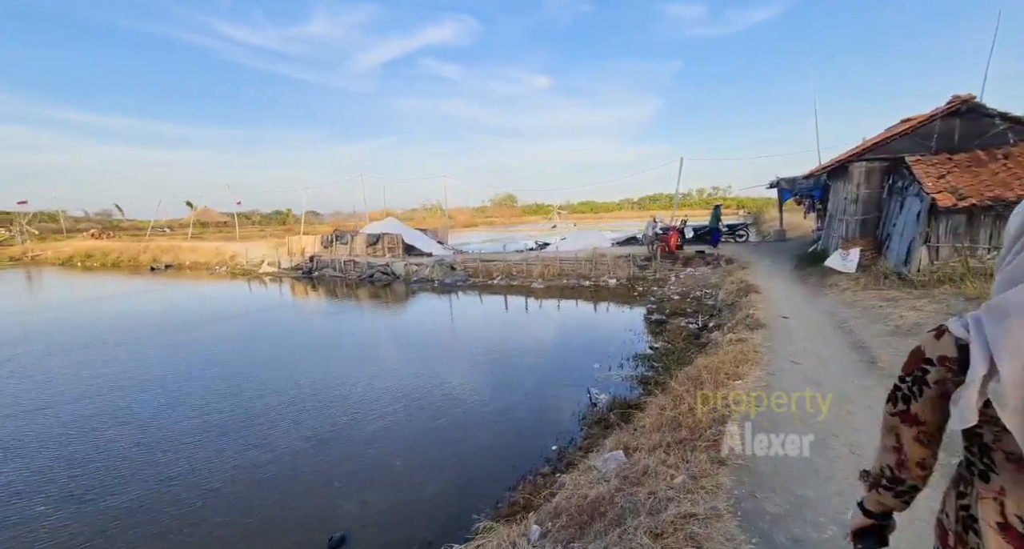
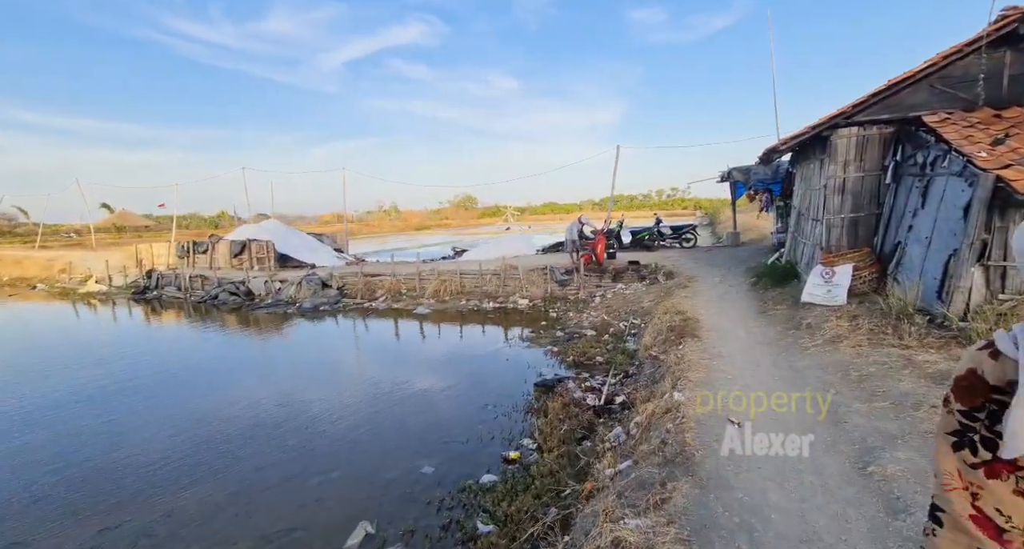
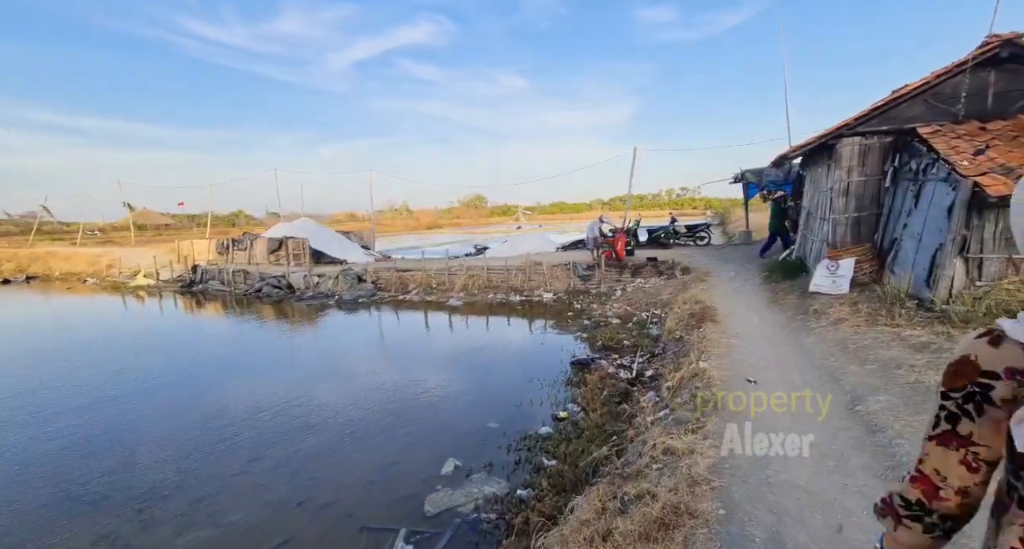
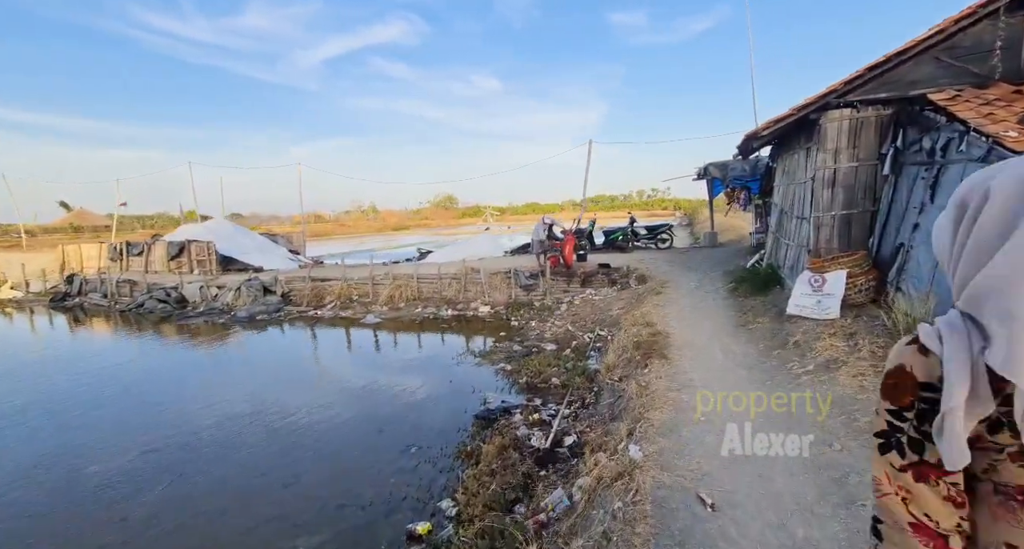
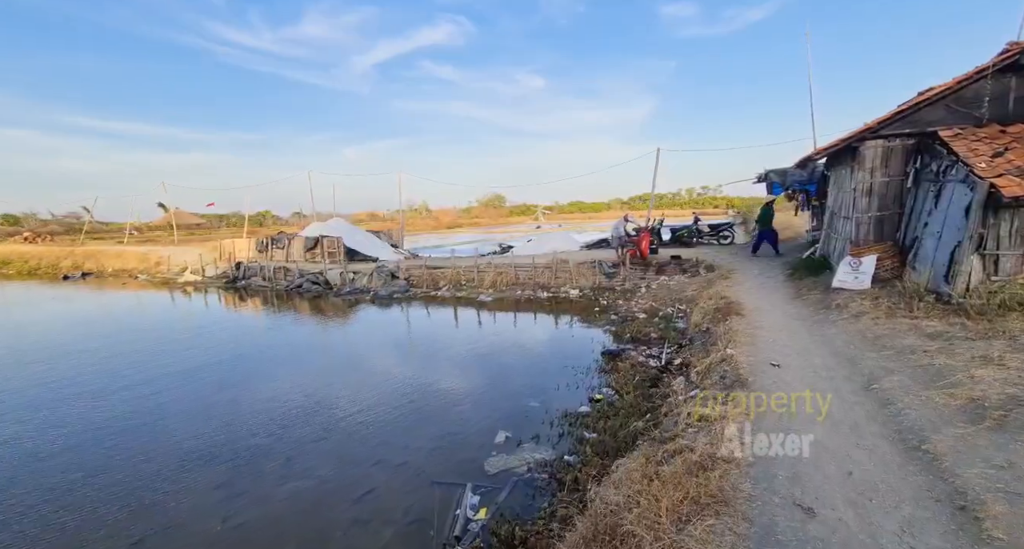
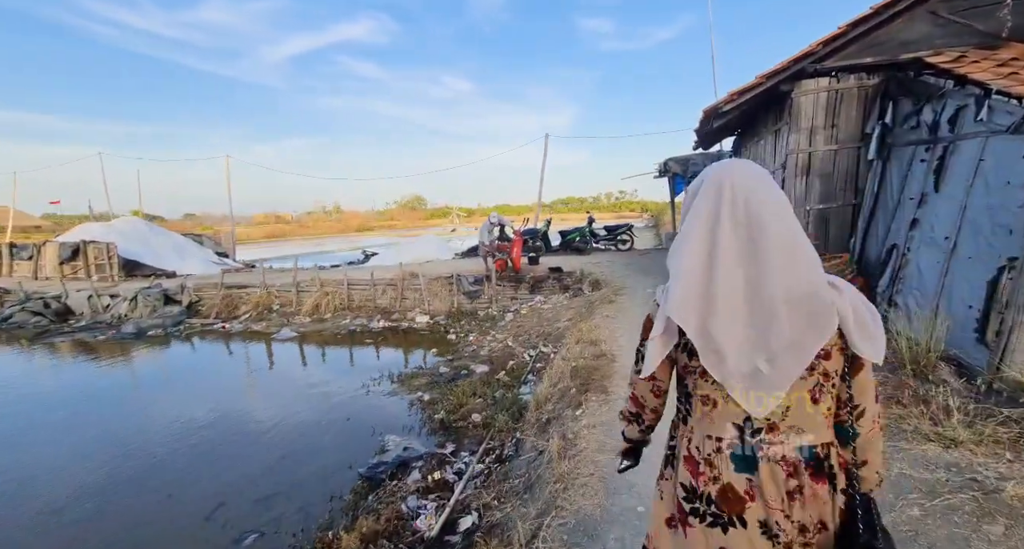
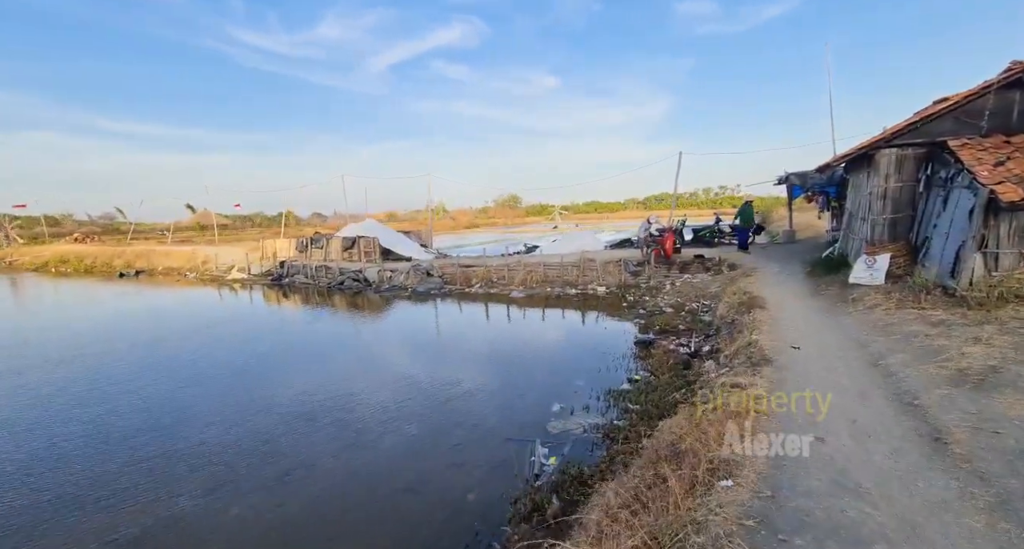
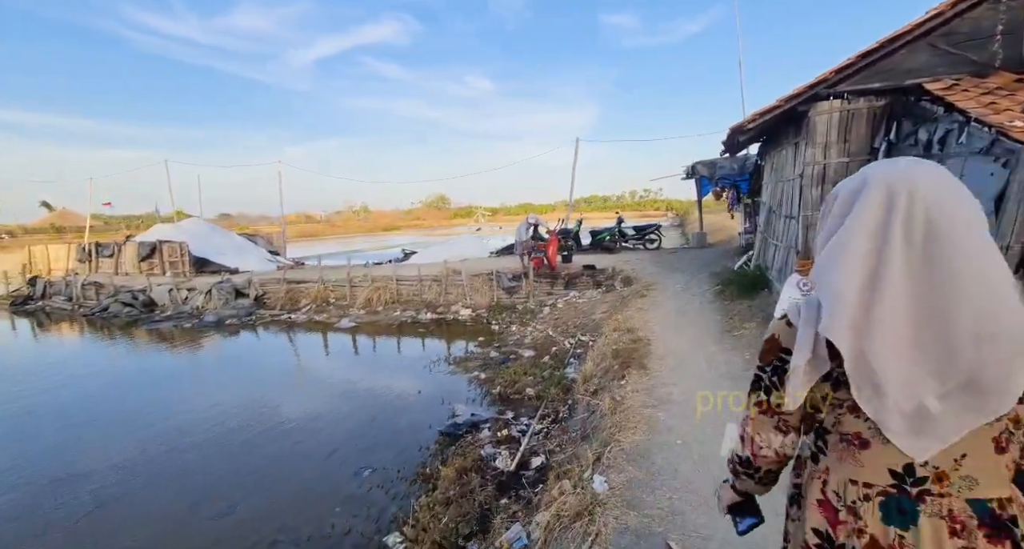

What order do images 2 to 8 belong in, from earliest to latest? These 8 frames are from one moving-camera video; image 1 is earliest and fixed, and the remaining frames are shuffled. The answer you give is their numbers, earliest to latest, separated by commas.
7, 5, 3, 2, 4, 8, 6
